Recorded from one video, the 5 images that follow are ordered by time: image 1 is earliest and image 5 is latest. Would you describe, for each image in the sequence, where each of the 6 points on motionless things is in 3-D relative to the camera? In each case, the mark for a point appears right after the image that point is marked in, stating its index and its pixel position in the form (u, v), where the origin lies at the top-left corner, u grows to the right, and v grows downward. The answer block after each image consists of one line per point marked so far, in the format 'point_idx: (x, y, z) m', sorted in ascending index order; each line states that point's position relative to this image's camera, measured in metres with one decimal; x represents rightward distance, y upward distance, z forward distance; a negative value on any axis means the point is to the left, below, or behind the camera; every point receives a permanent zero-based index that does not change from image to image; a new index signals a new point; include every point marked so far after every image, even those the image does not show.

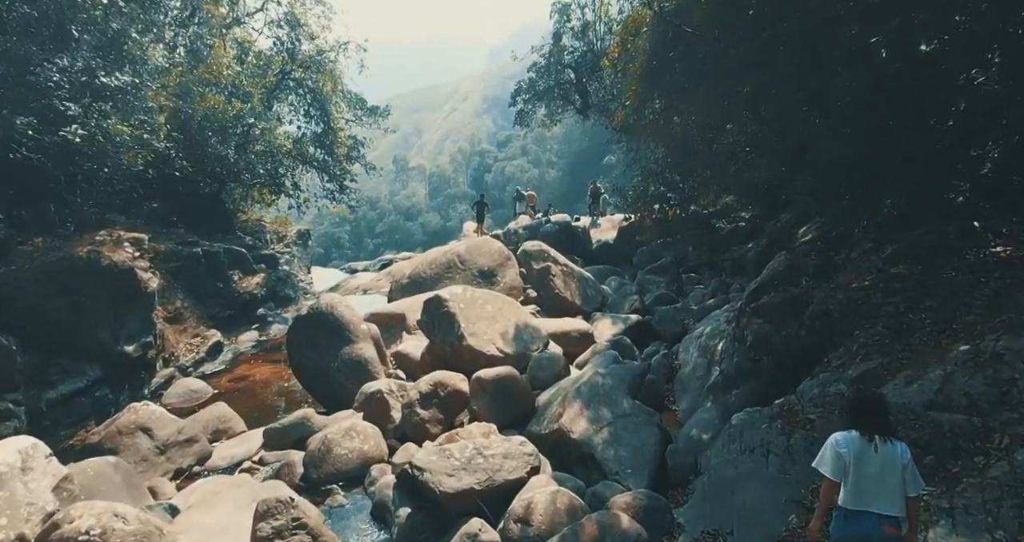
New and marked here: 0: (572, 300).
0: (+1.2, -0.6, +12.2) m
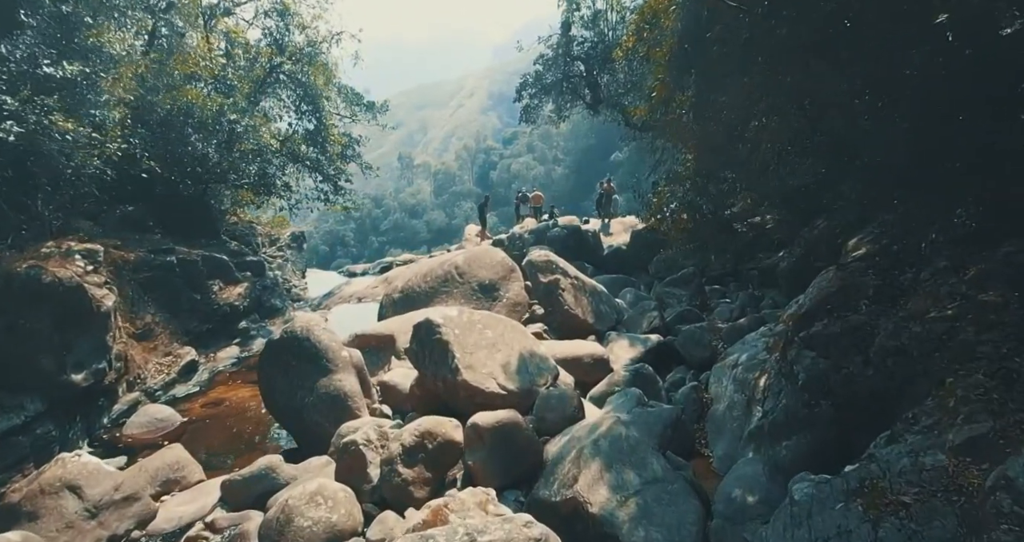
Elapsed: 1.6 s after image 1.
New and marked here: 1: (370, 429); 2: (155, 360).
0: (+1.3, -0.9, +10.9) m
1: (-1.6, -1.8, +6.8) m
2: (-7.2, -1.8, +12.1) m
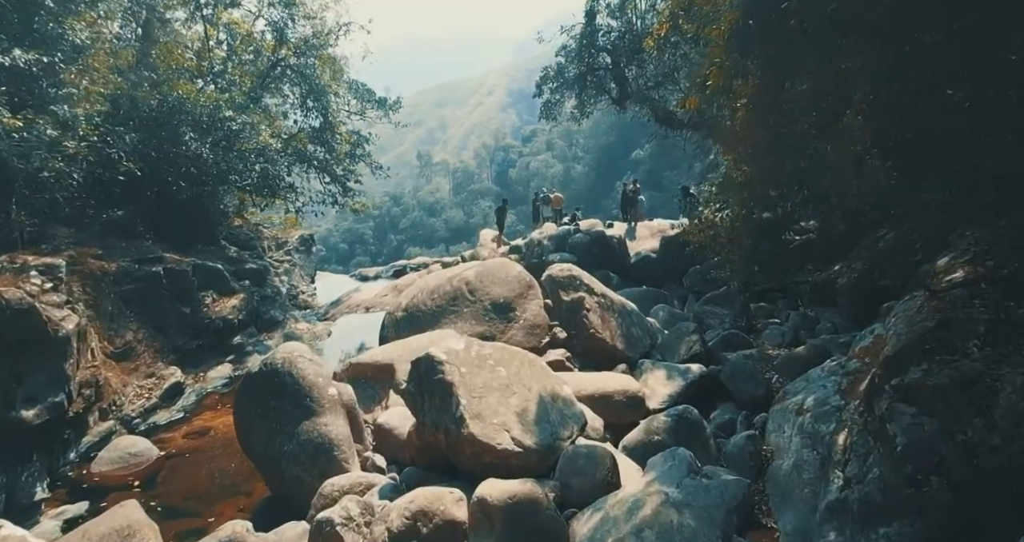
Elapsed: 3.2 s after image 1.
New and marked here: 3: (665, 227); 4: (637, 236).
0: (+1.6, -1.2, +9.4) m
1: (-1.4, -2.1, +5.4) m
2: (-6.9, -2.1, +10.9) m
3: (+5.0, +1.5, +19.6) m
4: (+4.0, +1.1, +19.0) m
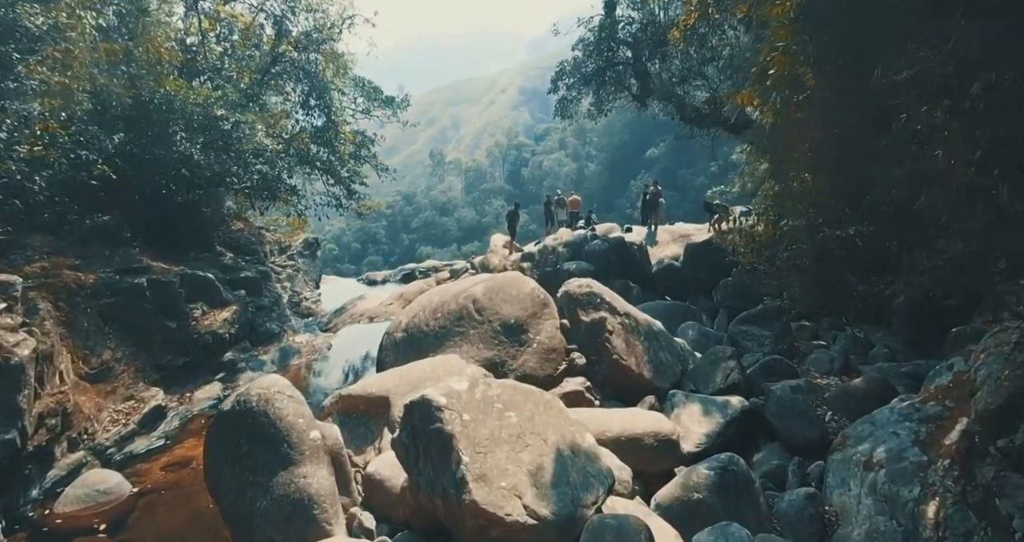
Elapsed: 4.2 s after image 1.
0: (+1.8, -1.4, +8.3) m
1: (-1.4, -2.3, +4.4) m
2: (-6.7, -2.3, +10.0) m
3: (+5.4, +1.2, +18.4) m
4: (+4.4, +0.9, +17.9) m
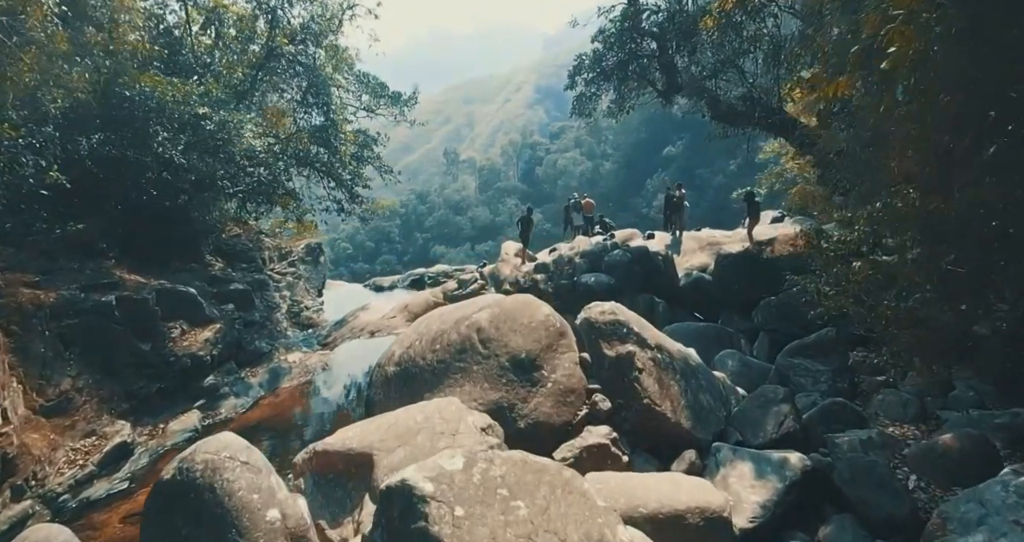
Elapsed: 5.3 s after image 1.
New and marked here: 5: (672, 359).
0: (+1.9, -1.7, +6.9) m
1: (-1.3, -2.7, +3.1) m
2: (-6.5, -2.6, +8.8) m
3: (+5.8, +0.9, +16.9) m
4: (+4.7, +0.6, +16.4) m
5: (+2.0, -1.1, +7.6) m
